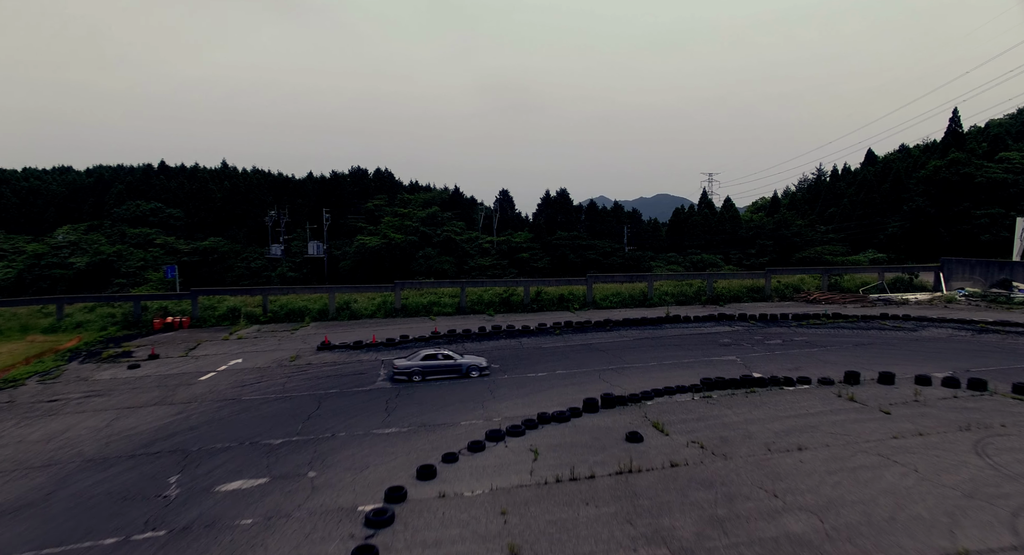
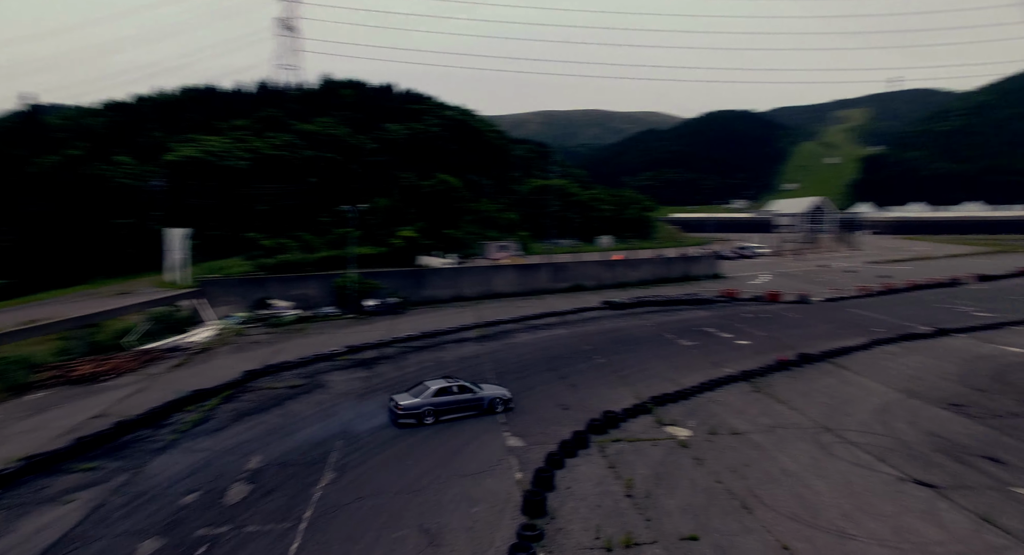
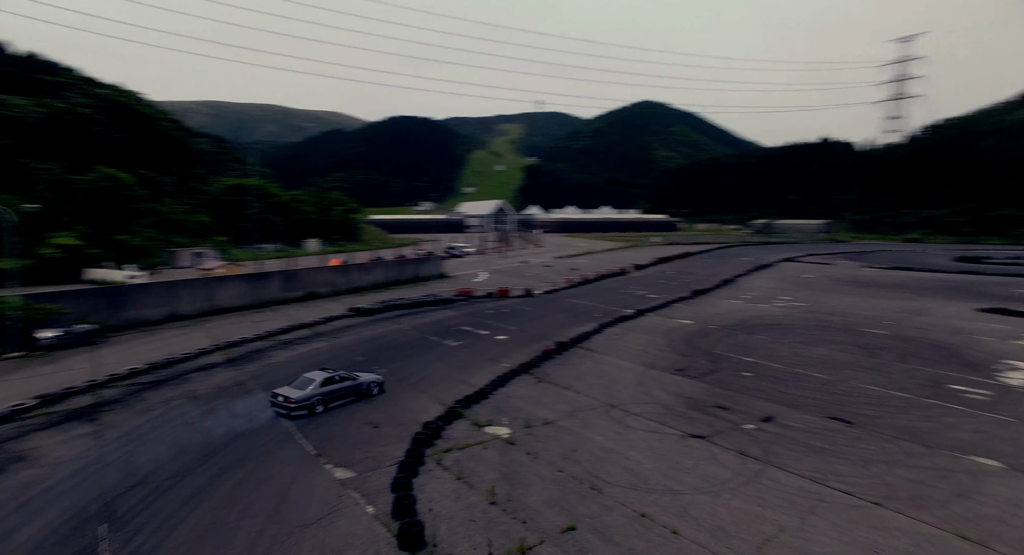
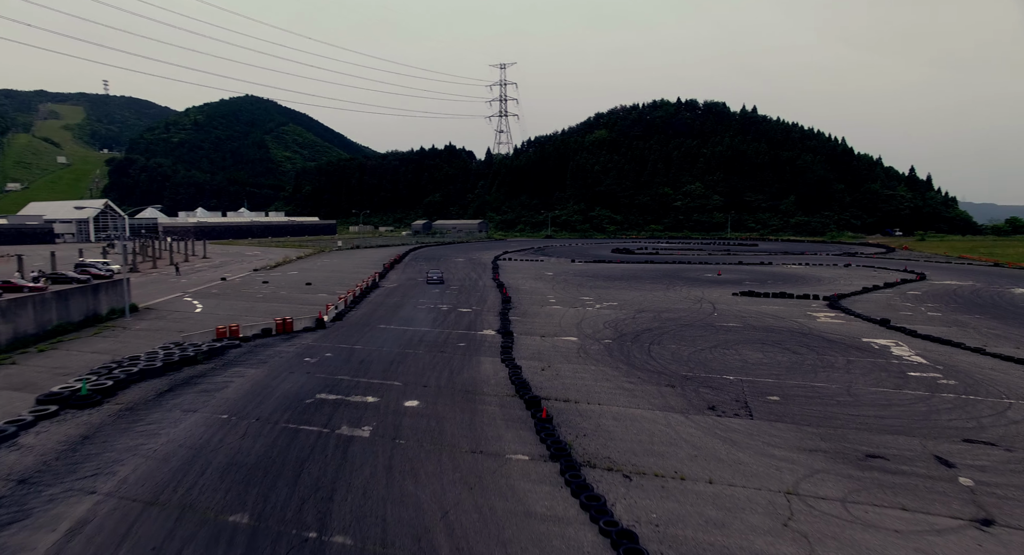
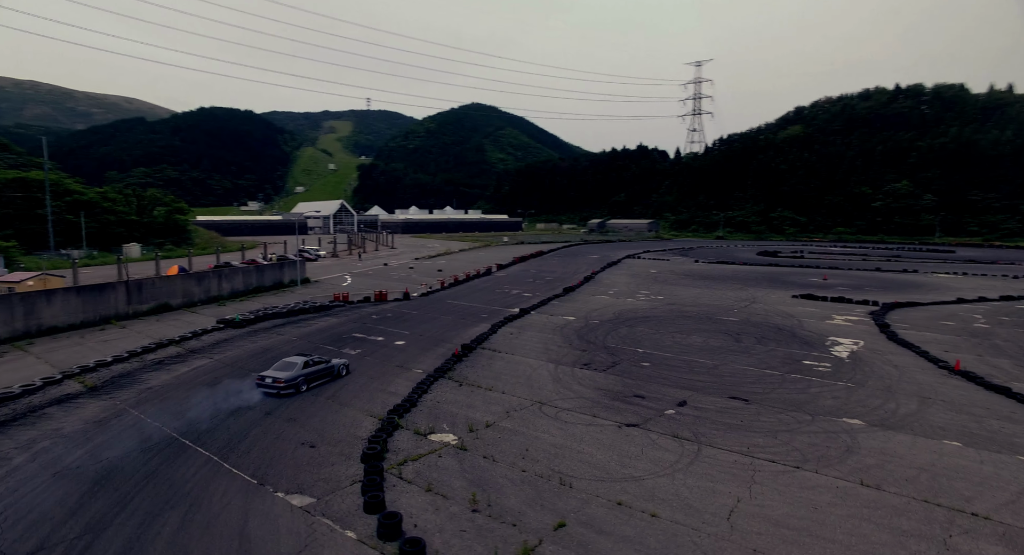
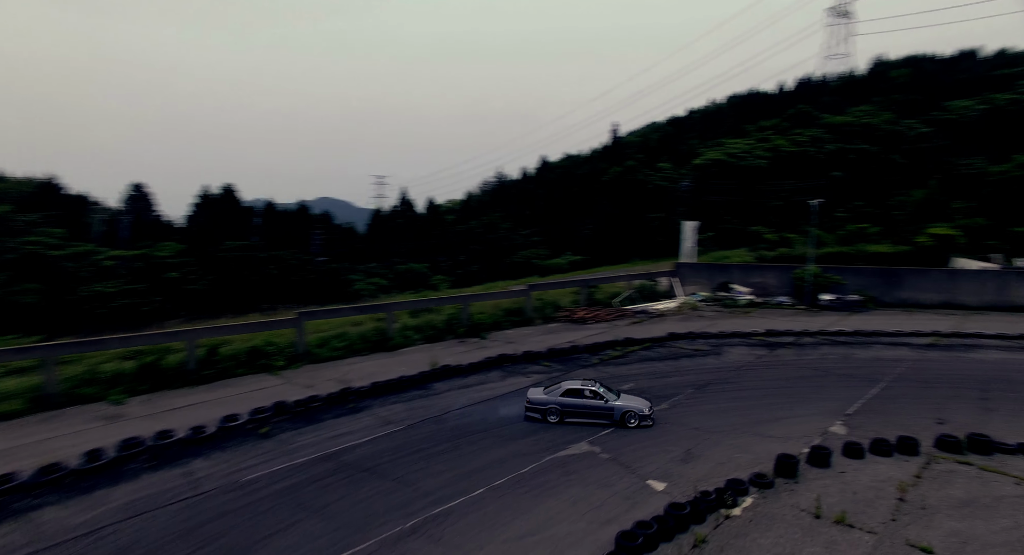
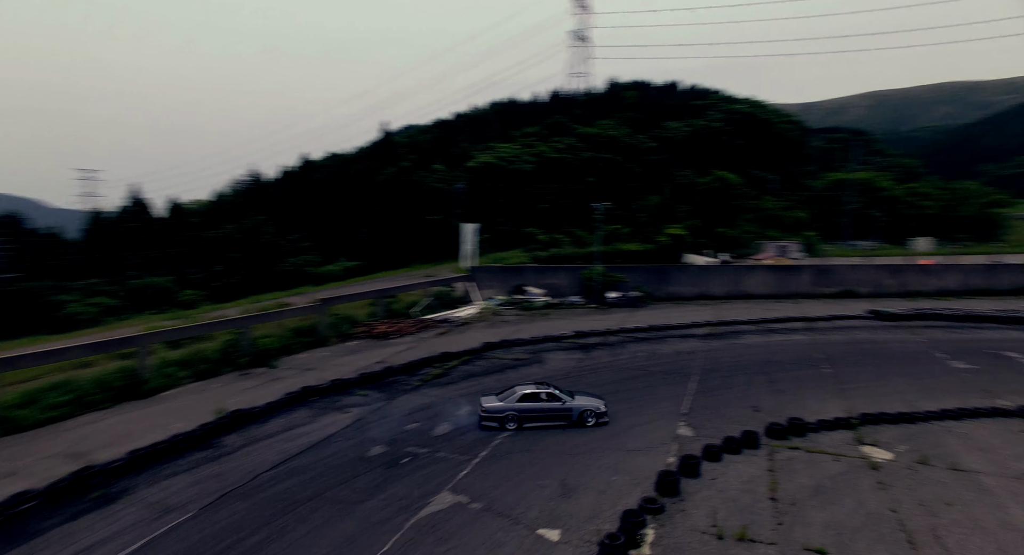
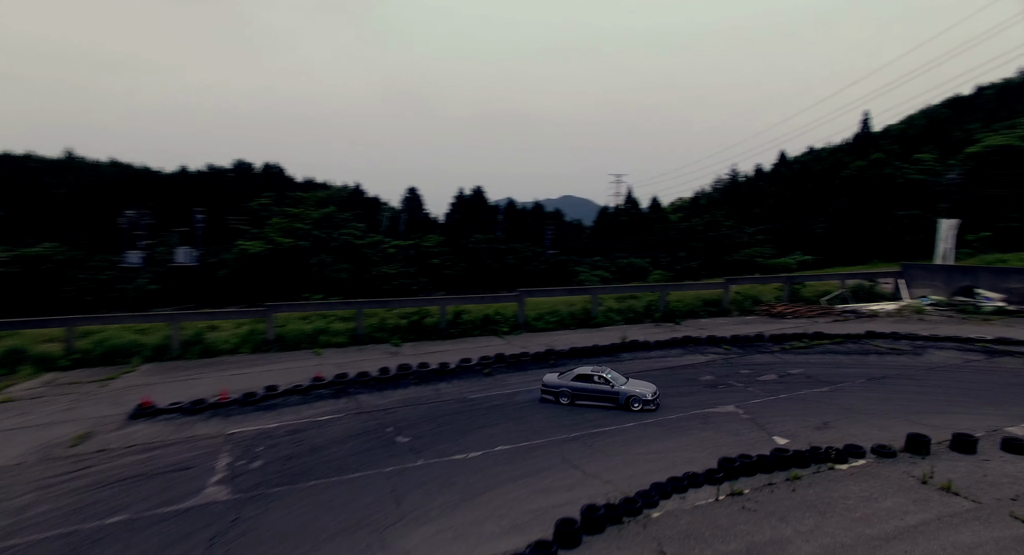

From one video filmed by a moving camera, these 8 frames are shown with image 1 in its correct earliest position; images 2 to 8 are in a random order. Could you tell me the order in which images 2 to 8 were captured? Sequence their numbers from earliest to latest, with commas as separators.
8, 6, 7, 2, 3, 5, 4
